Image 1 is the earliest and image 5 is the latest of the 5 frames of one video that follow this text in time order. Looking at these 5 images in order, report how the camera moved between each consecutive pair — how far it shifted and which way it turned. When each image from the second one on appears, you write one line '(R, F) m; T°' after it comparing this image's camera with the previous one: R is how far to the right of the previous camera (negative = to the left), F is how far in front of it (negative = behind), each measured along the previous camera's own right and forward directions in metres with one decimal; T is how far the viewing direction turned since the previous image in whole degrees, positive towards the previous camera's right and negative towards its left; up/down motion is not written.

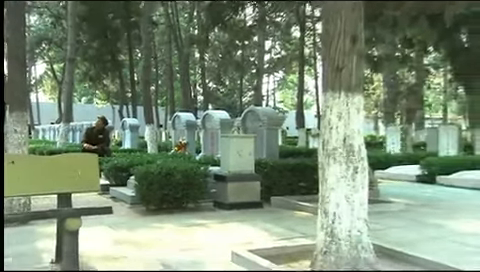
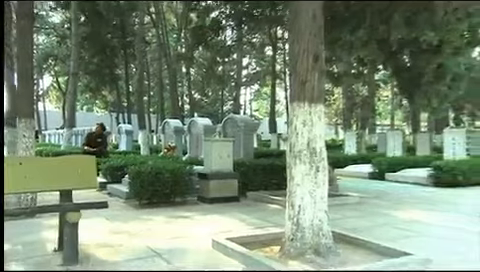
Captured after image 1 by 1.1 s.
(+0.5, -0.7) m; +1°
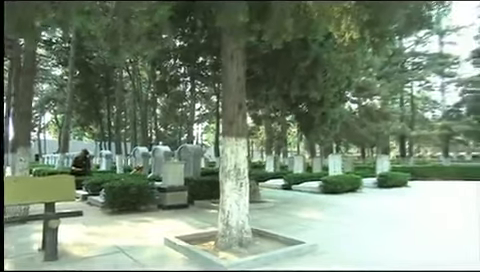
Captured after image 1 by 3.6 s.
(+1.3, -2.1) m; +3°
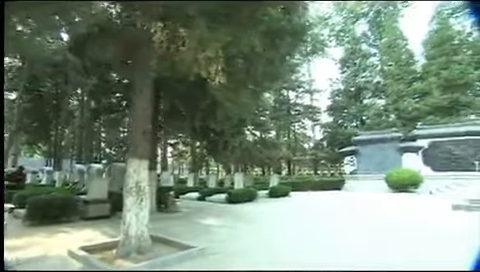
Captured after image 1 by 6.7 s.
(+1.6, -2.2) m; +9°
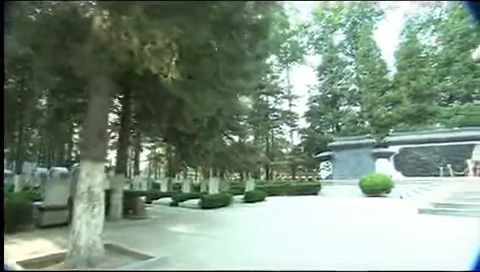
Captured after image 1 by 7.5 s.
(+0.4, +0.1) m; +4°
